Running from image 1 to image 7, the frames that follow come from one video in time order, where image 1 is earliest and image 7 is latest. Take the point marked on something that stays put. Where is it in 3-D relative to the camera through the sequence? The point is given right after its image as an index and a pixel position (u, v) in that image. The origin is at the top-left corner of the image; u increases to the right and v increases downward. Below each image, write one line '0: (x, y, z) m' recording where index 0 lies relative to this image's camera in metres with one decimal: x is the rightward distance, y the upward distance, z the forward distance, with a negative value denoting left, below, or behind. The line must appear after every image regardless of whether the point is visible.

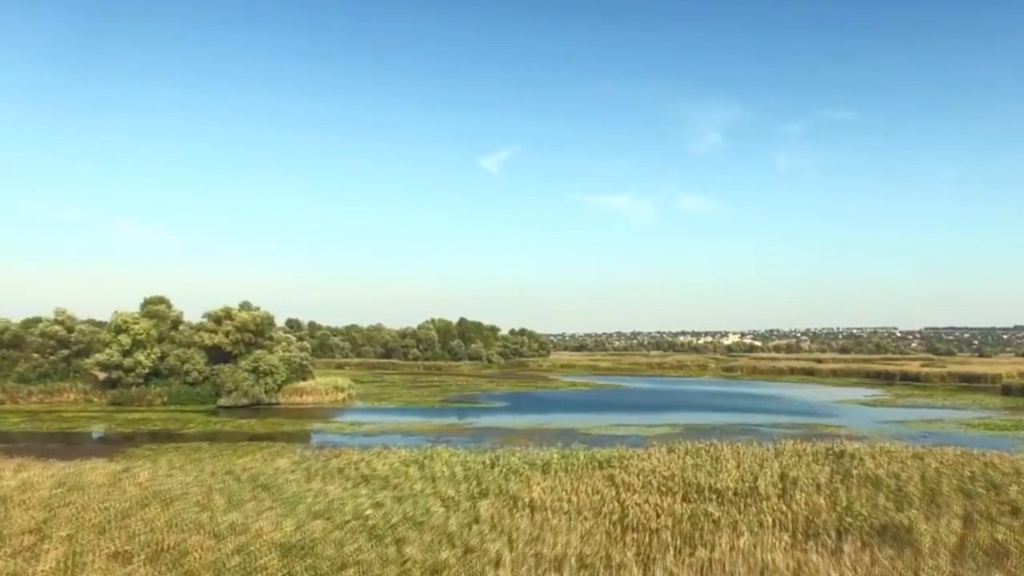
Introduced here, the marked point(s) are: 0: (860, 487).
0: (+8.5, -4.8, +17.8) m
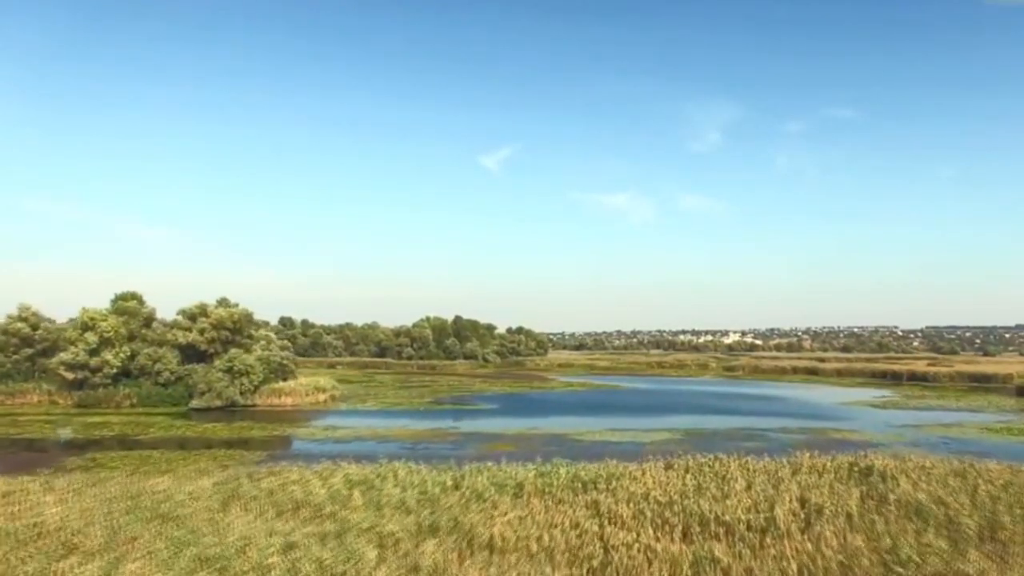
0: (+7.7, -4.5, +14.5) m
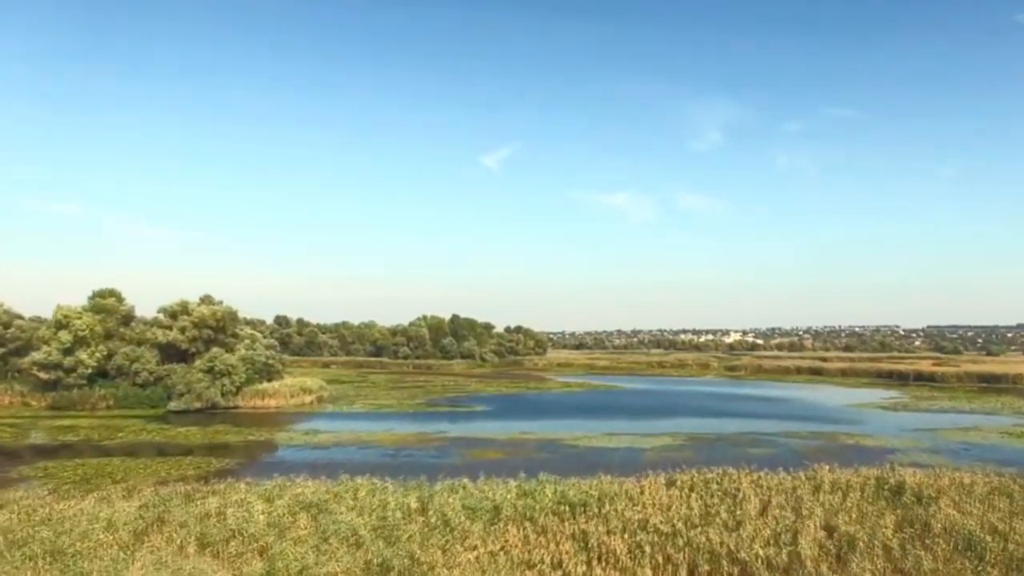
0: (+7.2, -4.3, +12.0) m
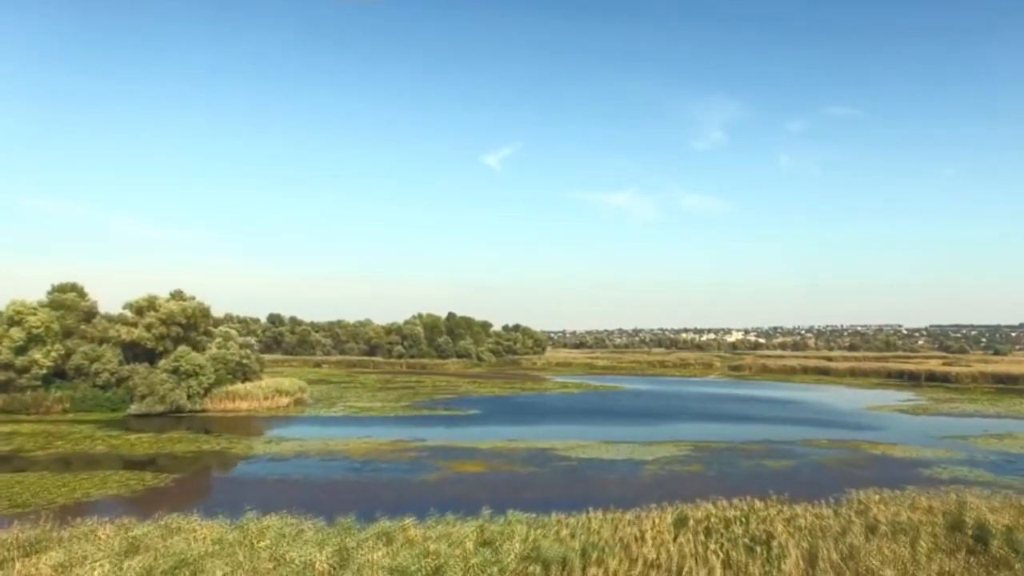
0: (+6.5, -4.0, +7.9) m
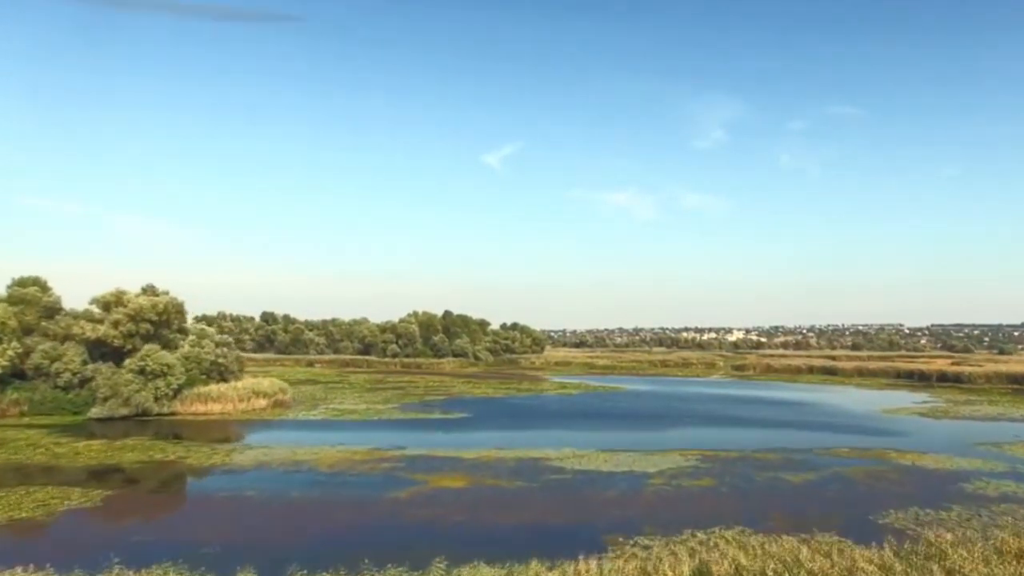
0: (+6.0, -3.7, +4.4) m
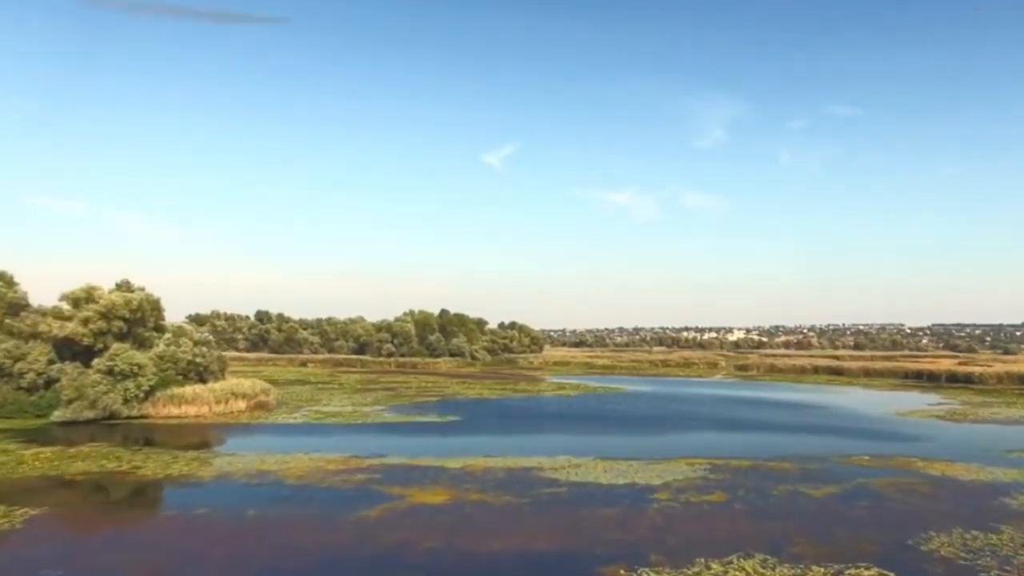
0: (+5.6, -3.4, +1.5) m
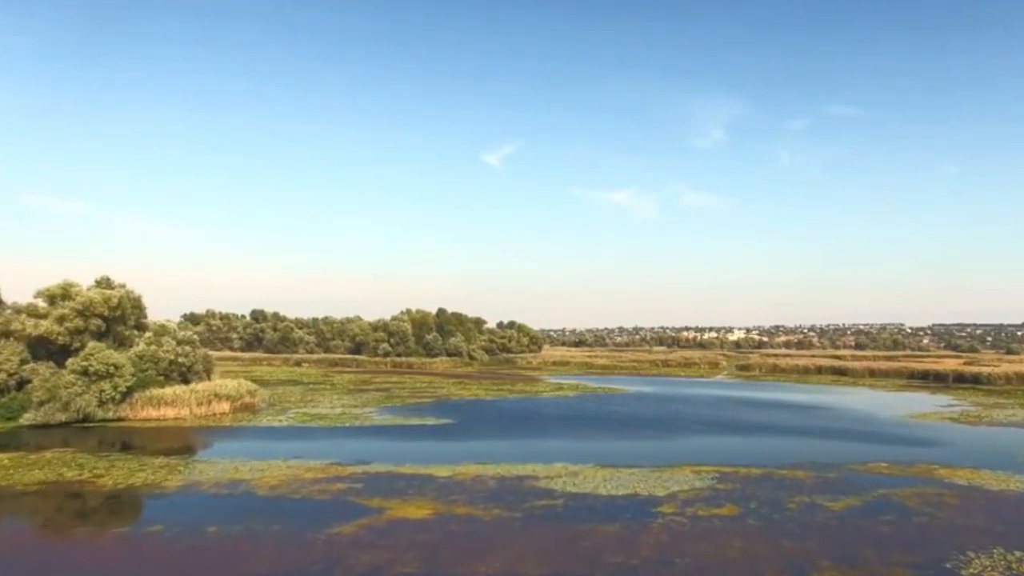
0: (+5.3, -3.2, -0.6) m
